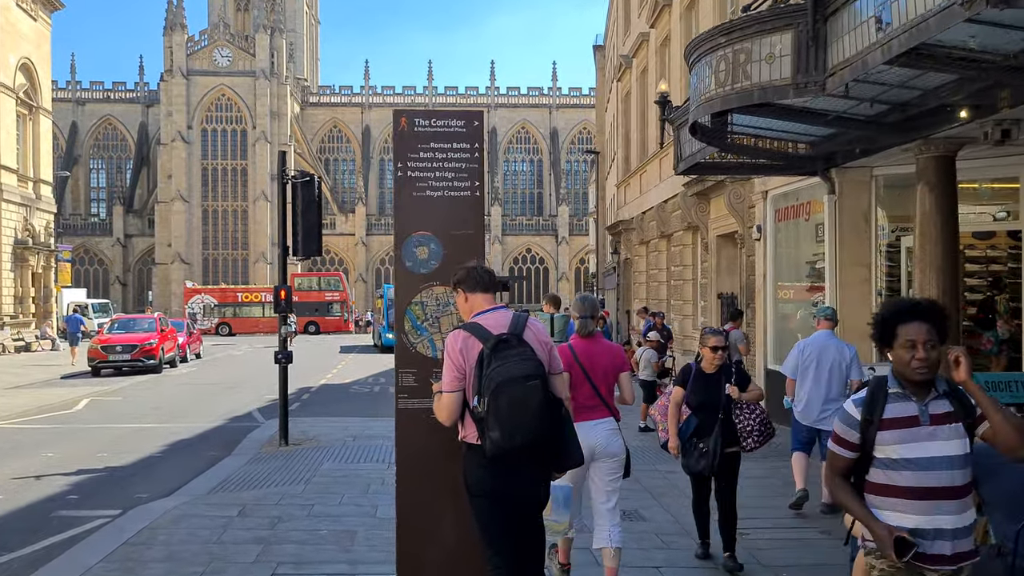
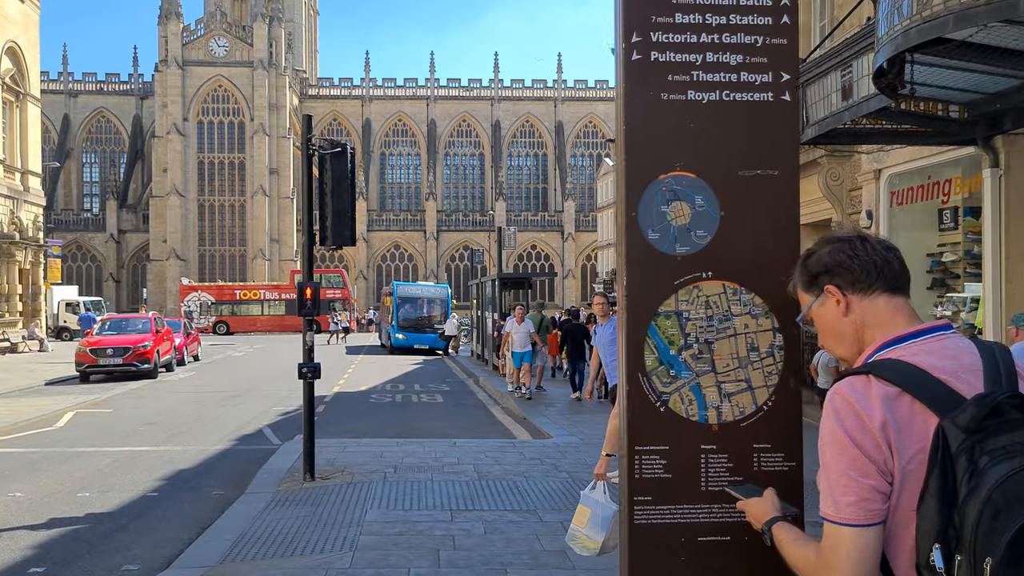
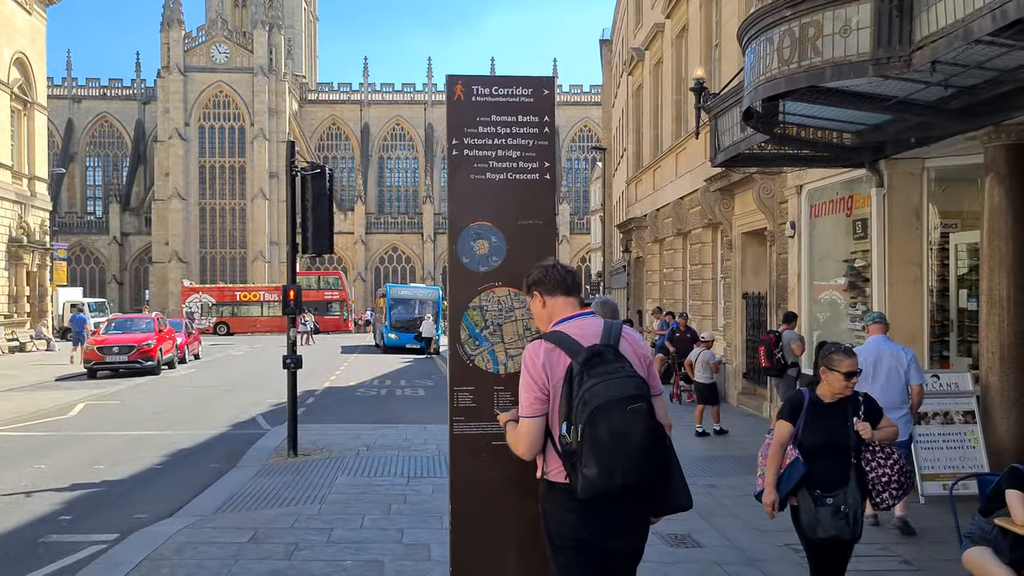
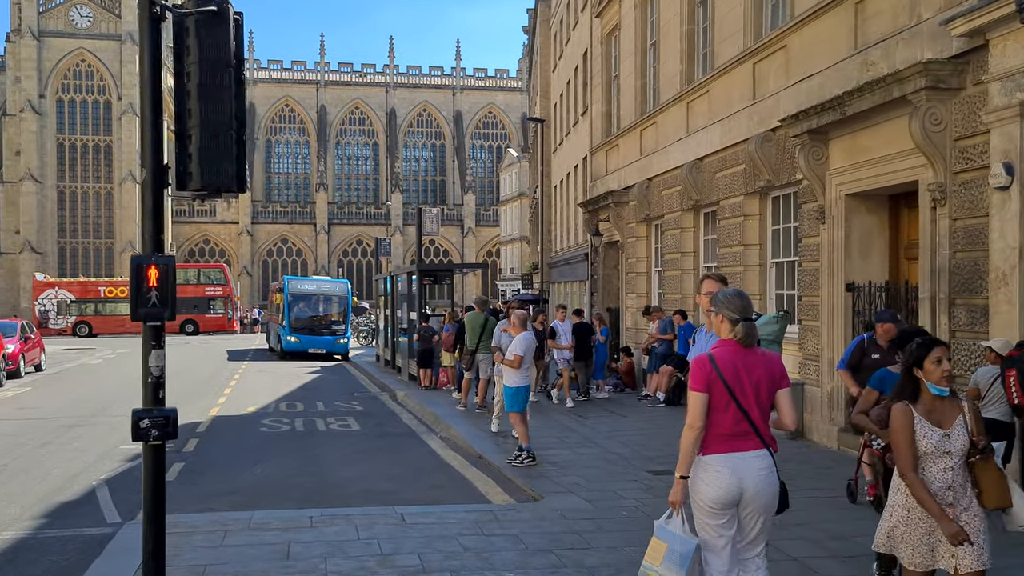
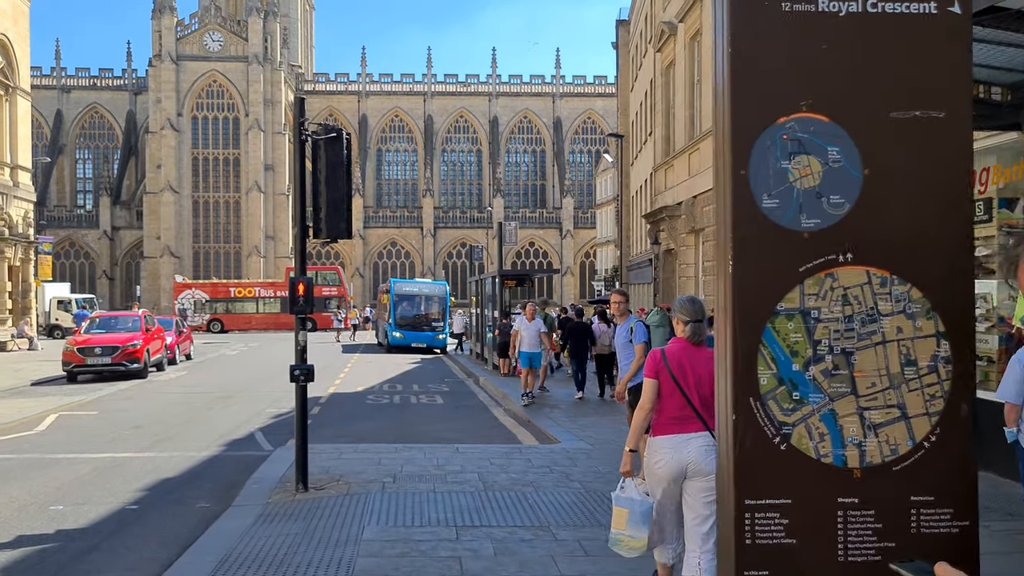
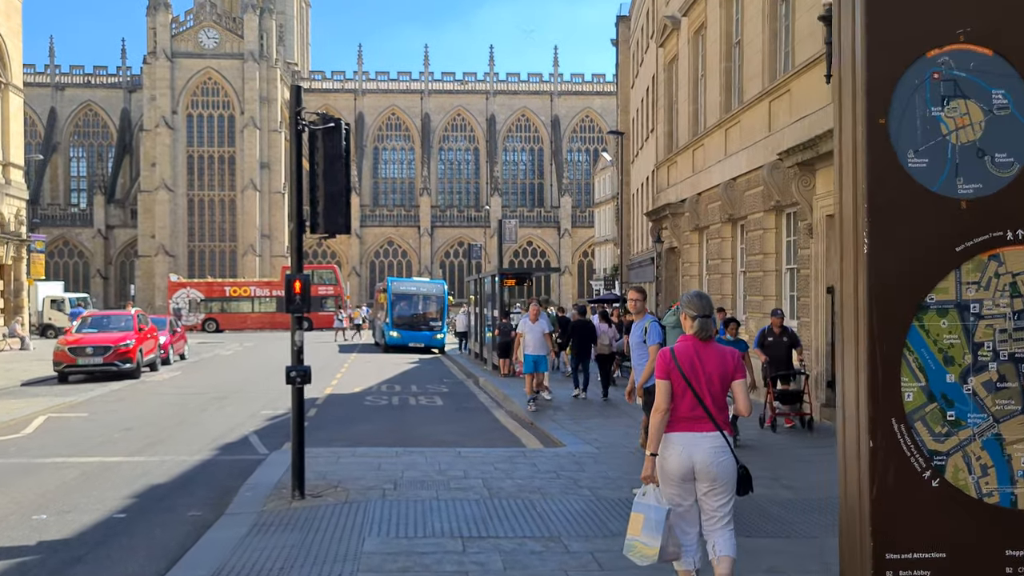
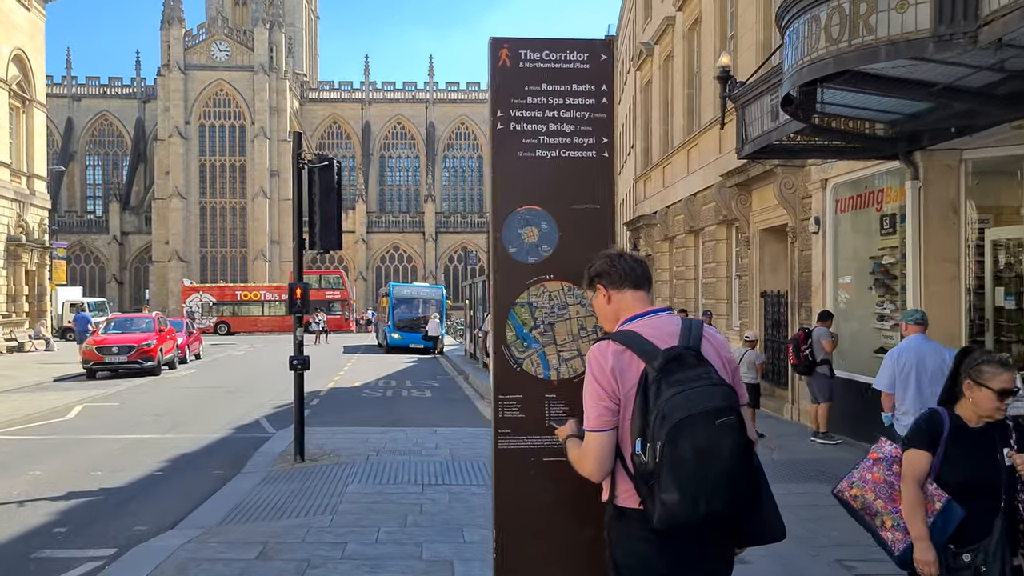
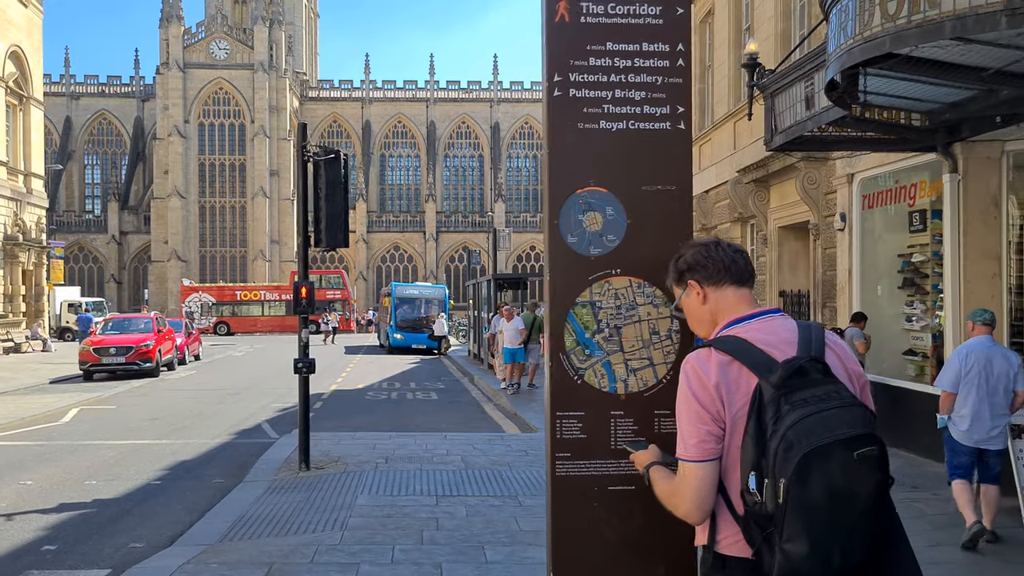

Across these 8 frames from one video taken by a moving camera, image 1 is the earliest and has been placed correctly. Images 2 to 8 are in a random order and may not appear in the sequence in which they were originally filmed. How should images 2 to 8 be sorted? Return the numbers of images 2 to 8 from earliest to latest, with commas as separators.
3, 7, 8, 2, 5, 6, 4
